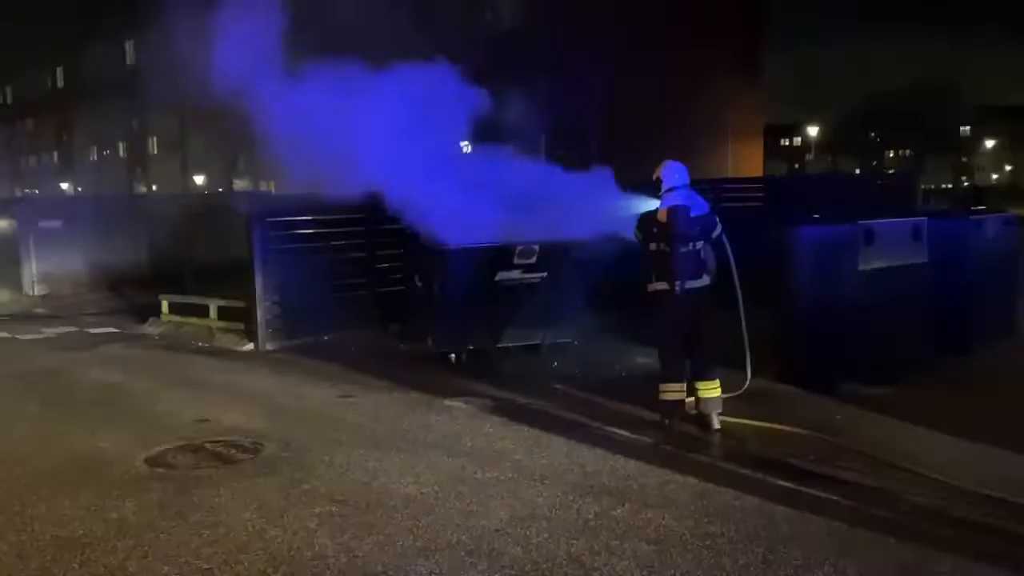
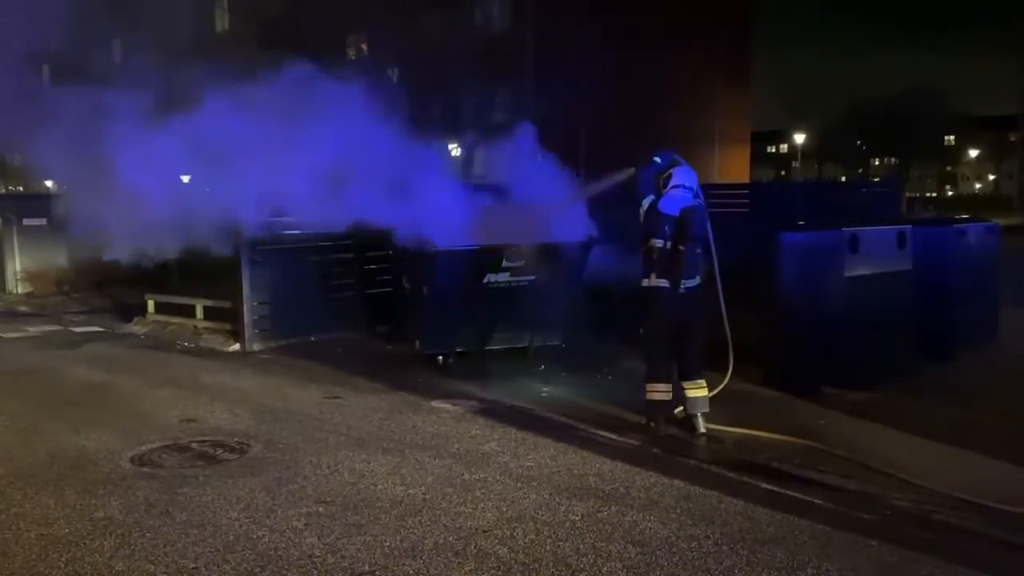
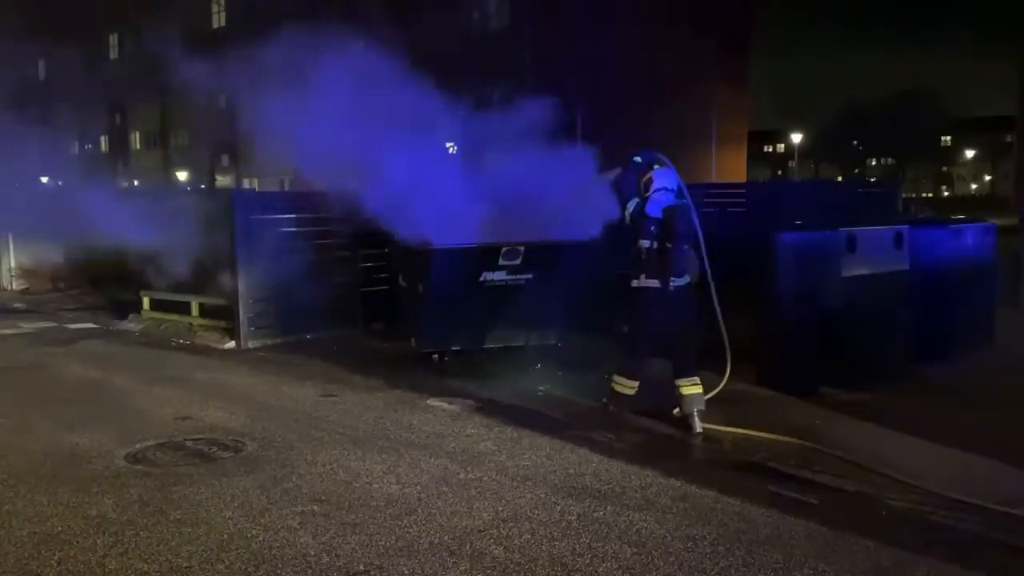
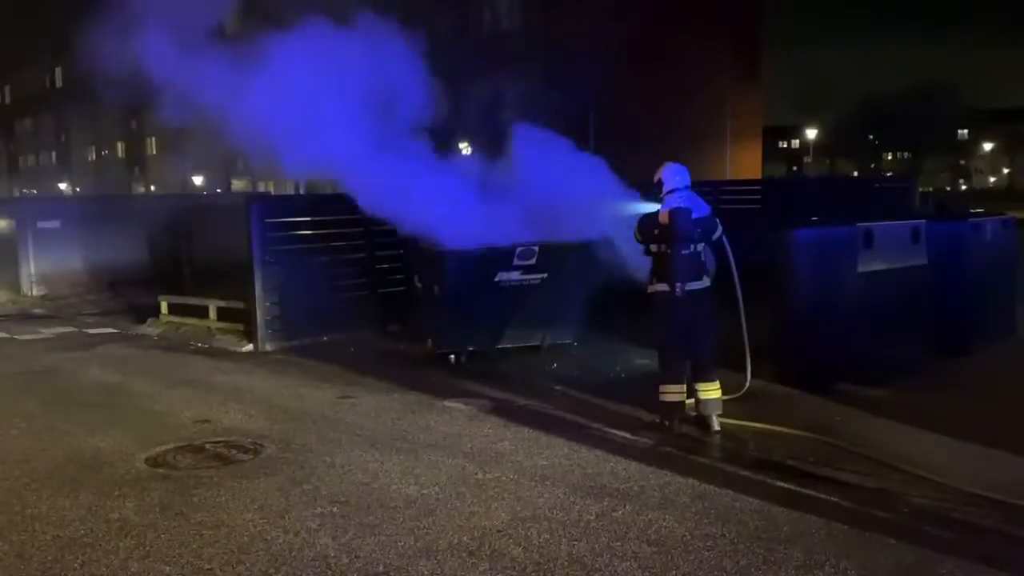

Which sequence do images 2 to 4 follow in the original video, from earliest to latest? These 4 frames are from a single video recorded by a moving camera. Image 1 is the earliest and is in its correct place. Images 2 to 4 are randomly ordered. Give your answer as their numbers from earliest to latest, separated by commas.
4, 2, 3
